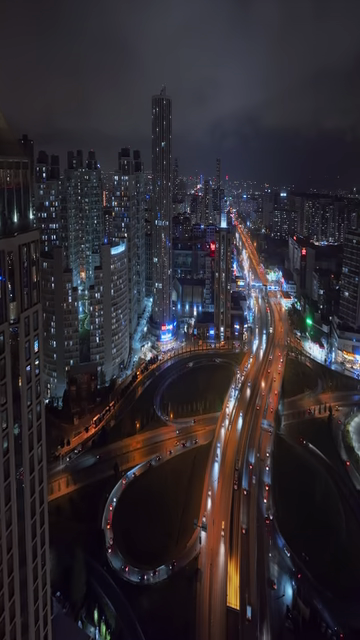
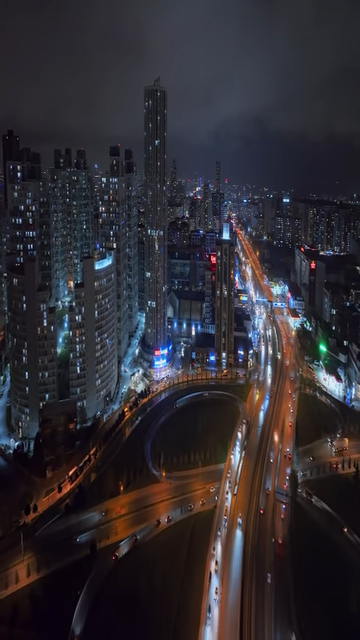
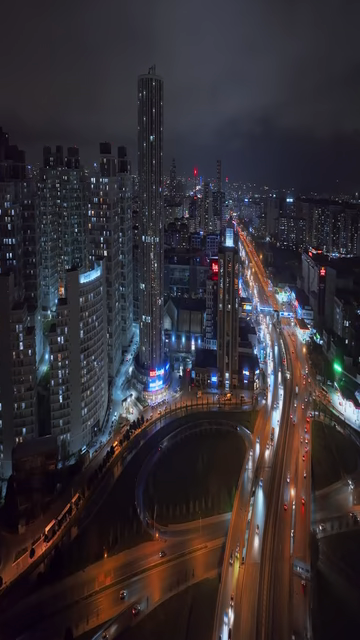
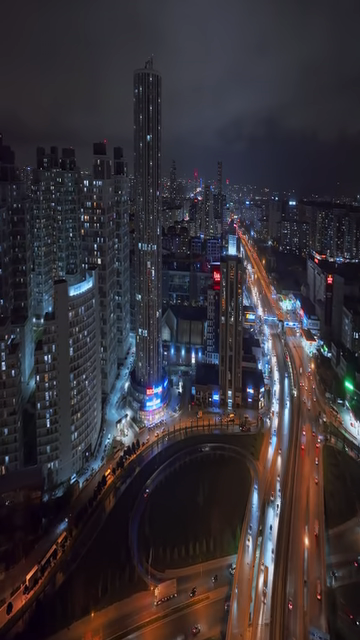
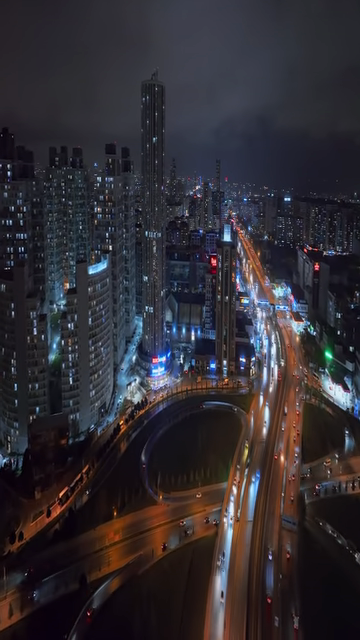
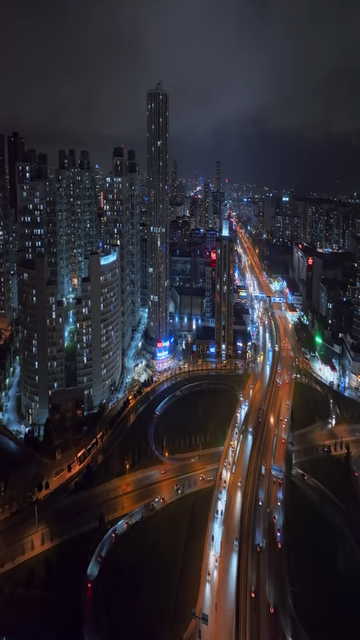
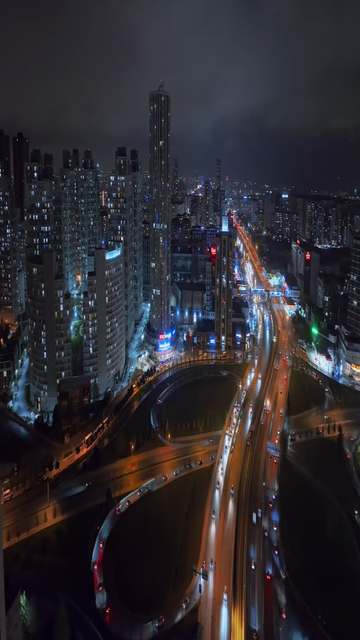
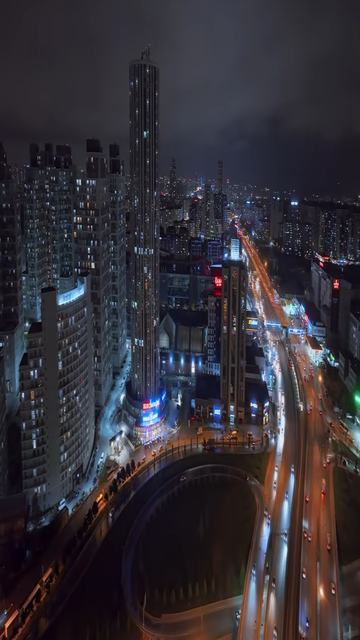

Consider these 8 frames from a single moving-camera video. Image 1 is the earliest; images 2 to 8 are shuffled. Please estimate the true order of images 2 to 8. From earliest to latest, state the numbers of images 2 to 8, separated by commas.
7, 6, 2, 5, 3, 4, 8
